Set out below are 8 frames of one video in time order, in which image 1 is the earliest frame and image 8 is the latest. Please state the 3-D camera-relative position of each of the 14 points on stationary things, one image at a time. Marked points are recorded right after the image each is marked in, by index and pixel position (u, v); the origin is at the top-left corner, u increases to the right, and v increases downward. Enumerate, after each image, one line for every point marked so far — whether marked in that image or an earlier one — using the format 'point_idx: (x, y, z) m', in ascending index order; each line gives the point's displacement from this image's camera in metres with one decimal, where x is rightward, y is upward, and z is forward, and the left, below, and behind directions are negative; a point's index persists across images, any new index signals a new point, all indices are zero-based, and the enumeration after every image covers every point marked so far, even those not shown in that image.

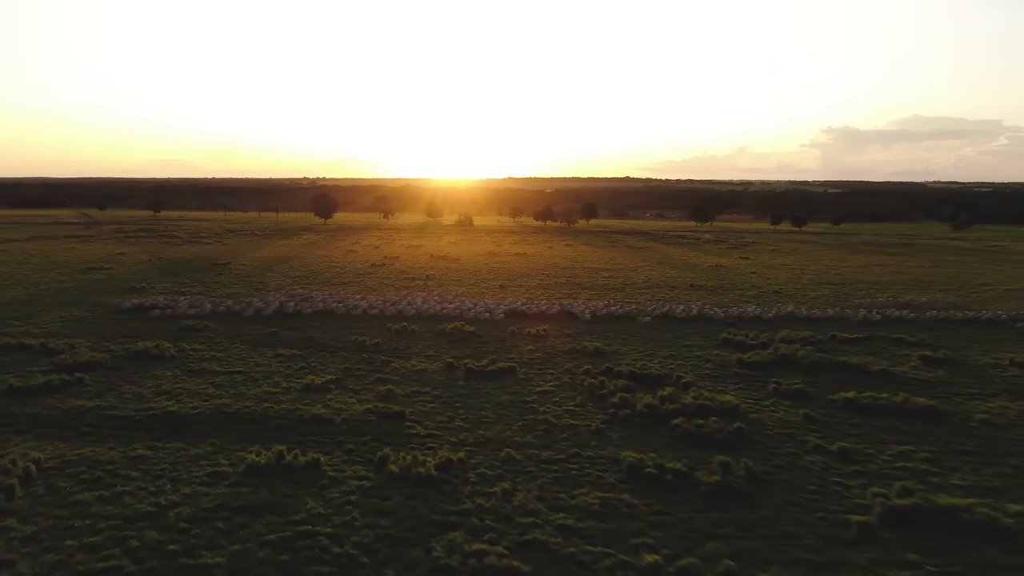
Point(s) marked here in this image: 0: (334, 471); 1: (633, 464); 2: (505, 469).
0: (-4.8, -5.0, +17.4) m
1: (+3.3, -4.8, +17.5) m
2: (-0.2, -5.0, +17.8) m
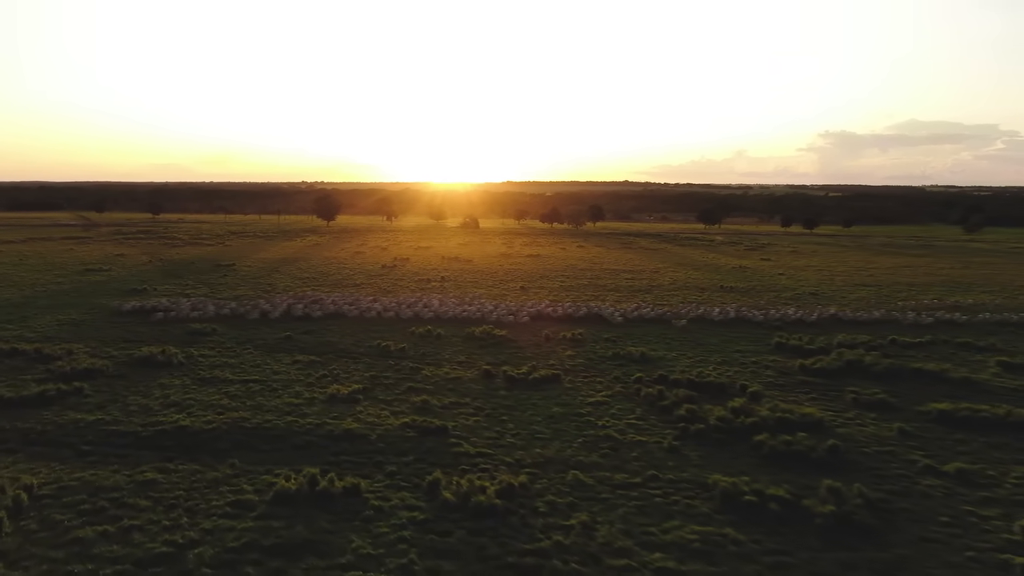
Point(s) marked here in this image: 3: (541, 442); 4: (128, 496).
0: (-3.1, -4.9, +14.9) m
1: (+5.1, -4.8, +15.0) m
2: (+1.5, -4.9, +15.2) m
3: (+0.8, -4.4, +18.5) m
4: (-8.9, -4.8, +14.9) m
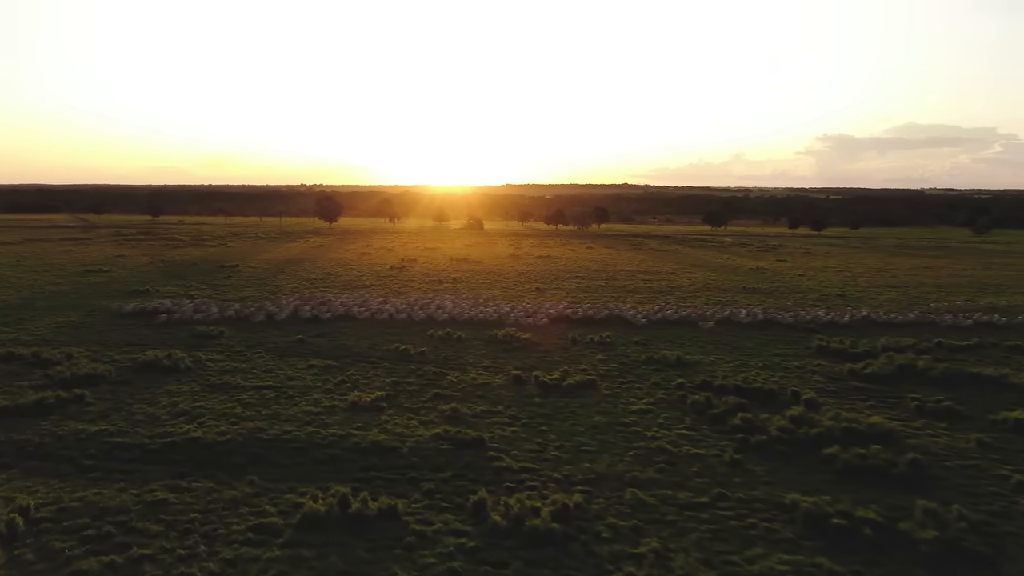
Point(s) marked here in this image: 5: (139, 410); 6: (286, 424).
0: (-1.9, -4.8, +13.2) m
1: (+6.2, -4.7, +13.4) m
2: (+2.7, -4.9, +13.6) m
3: (+2.0, -4.4, +16.9) m
4: (-7.7, -4.8, +13.2) m
5: (-11.5, -3.8, +19.8) m
6: (-6.6, -4.0, +18.8) m
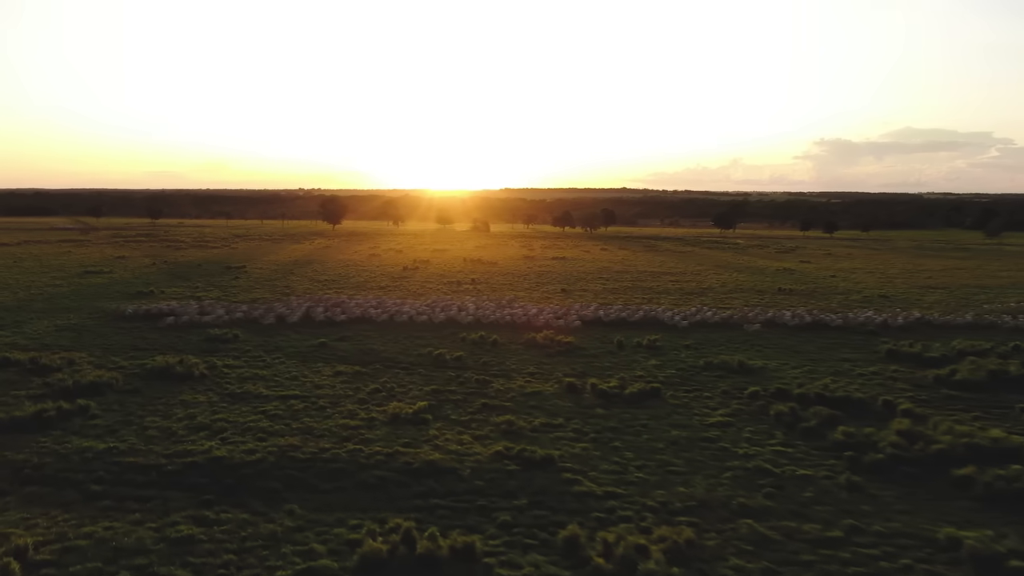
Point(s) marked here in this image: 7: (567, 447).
0: (-0.1, -4.7, +10.8) m
1: (+8.0, -4.5, +11.0) m
2: (+4.5, -4.7, +11.2) m
3: (+3.8, -4.3, +14.5) m
4: (-6.0, -4.6, +10.8) m
5: (-9.8, -3.7, +17.4) m
6: (-4.8, -3.9, +16.4) m
7: (+1.4, -4.0, +16.3) m
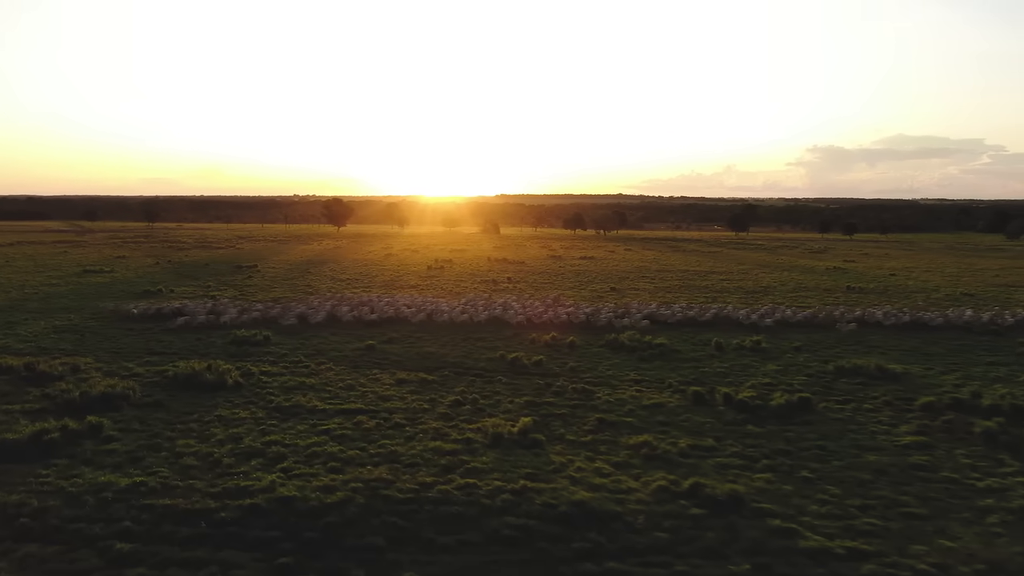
0: (+2.9, -4.2, +6.8) m
1: (+11.1, -4.1, +7.1) m
2: (+7.6, -4.3, +7.2) m
3: (+6.8, -3.9, +10.5) m
4: (-2.9, -4.2, +6.7) m
5: (-6.8, -3.3, +13.3) m
6: (-1.8, -3.5, +12.3) m
7: (+4.4, -3.6, +12.3) m
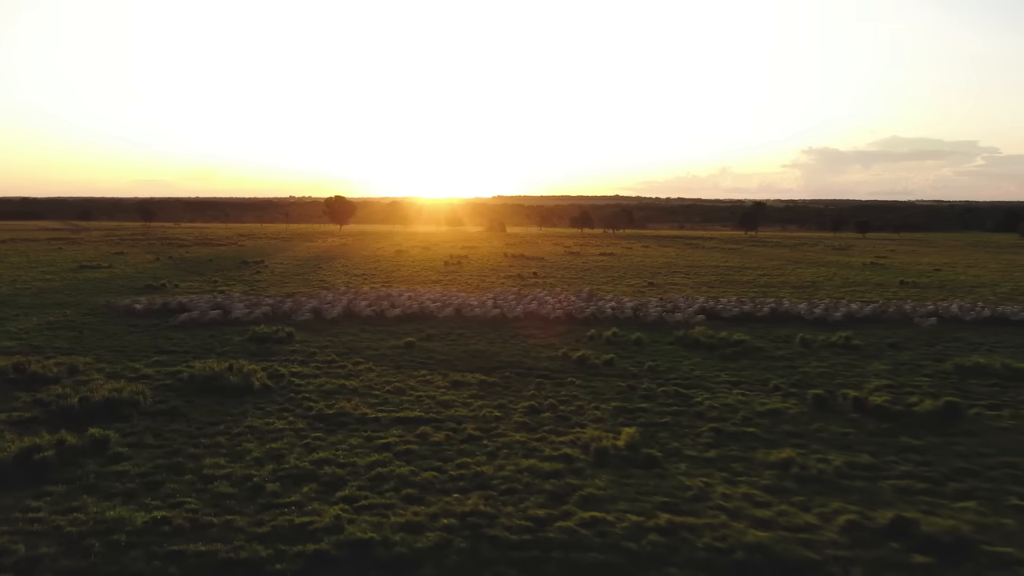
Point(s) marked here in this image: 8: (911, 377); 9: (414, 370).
0: (+4.9, -3.9, +4.0) m
1: (+13.1, -3.7, +4.3) m
2: (+9.5, -3.9, +4.4) m
3: (+8.8, -3.5, +7.7) m
4: (-0.9, -3.8, +3.9) m
5: (-4.8, -3.0, +10.5) m
6: (+0.1, -3.1, +9.5) m
7: (+6.4, -3.2, +9.5) m
8: (+10.3, -2.3, +16.7) m
9: (-2.7, -2.2, +17.5) m
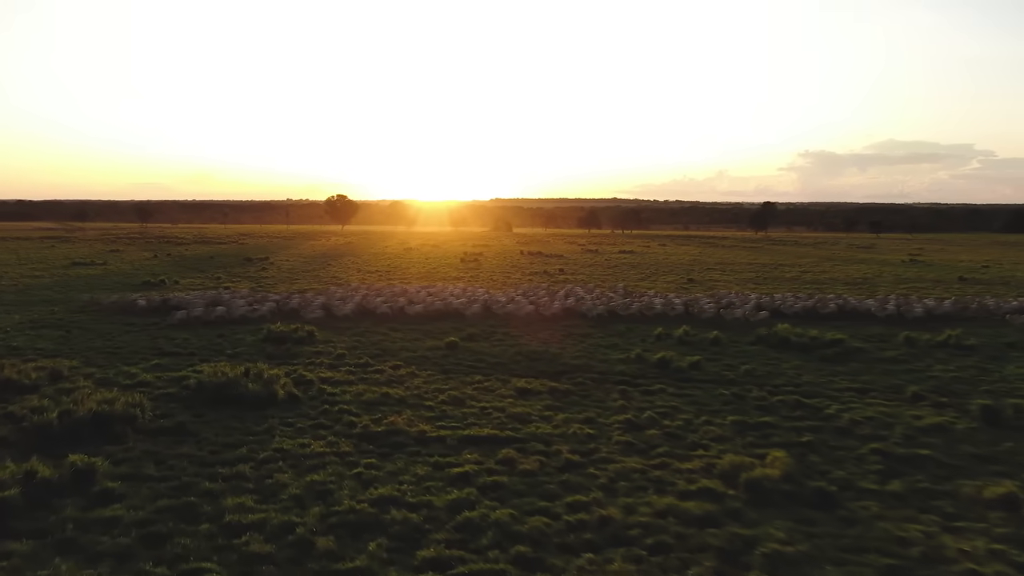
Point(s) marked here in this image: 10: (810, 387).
0: (+6.6, -3.5, +1.1) m
1: (+14.8, -3.4, +1.5) m
2: (+11.2, -3.6, +1.6) m
3: (+10.4, -3.2, +4.9) m
4: (+0.8, -3.5, +1.0) m
5: (-3.2, -2.7, +7.5) m
6: (+1.8, -2.8, +6.6) m
7: (+8.0, -2.9, +6.6) m
8: (+12.0, -2.0, +13.9) m
9: (-1.0, -2.0, +14.6) m
10: (+6.3, -2.0, +13.7) m
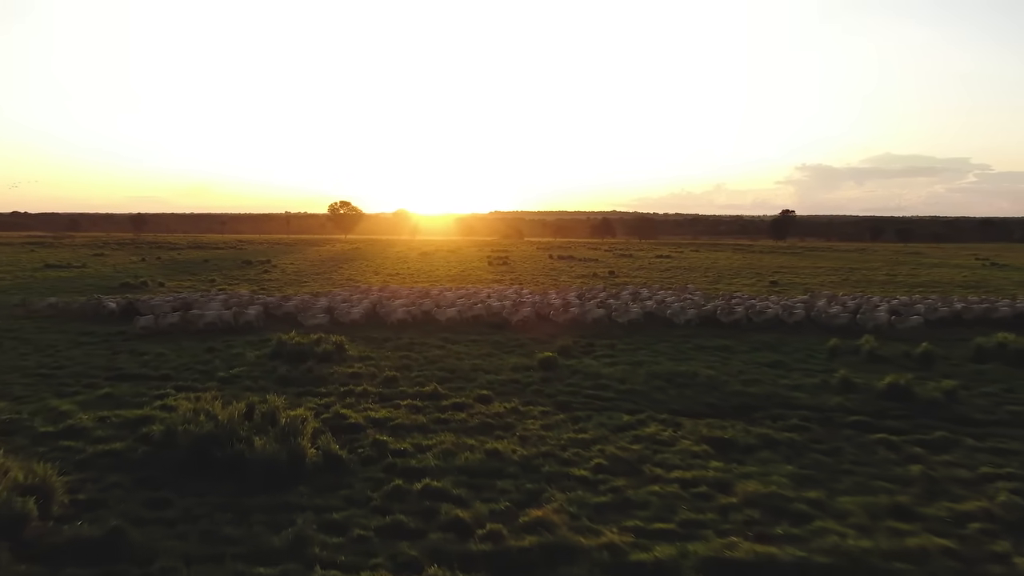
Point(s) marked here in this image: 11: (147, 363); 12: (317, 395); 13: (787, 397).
0: (+9.0, -3.0, -4.4) m
1: (+17.1, -2.9, -4.1) m
2: (+13.6, -3.1, -4.0) m
3: (+12.8, -2.7, -0.7) m
4: (+3.2, -3.0, -4.6) m
5: (-0.8, -2.3, +2.0) m
6: (+4.1, -2.4, +1.0) m
7: (+10.4, -2.5, +1.1) m
8: (+14.3, -1.8, +8.4) m
9: (+1.3, -1.7, +9.1) m
10: (+8.6, -1.8, +8.1) m
11: (-7.0, -1.3, +12.3) m
12: (-2.9, -1.5, +9.8) m
13: (+4.2, -1.6, +10.1) m
